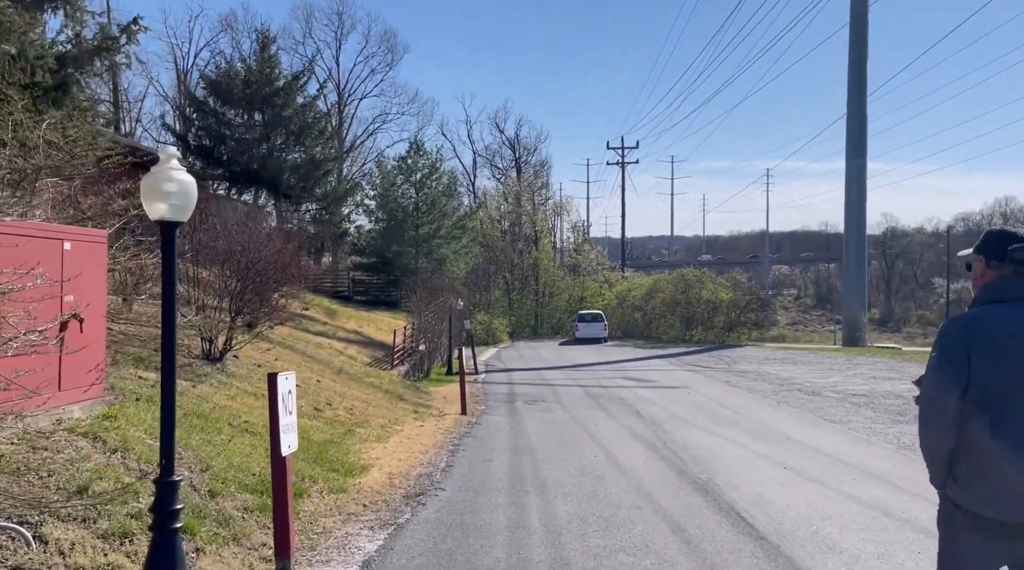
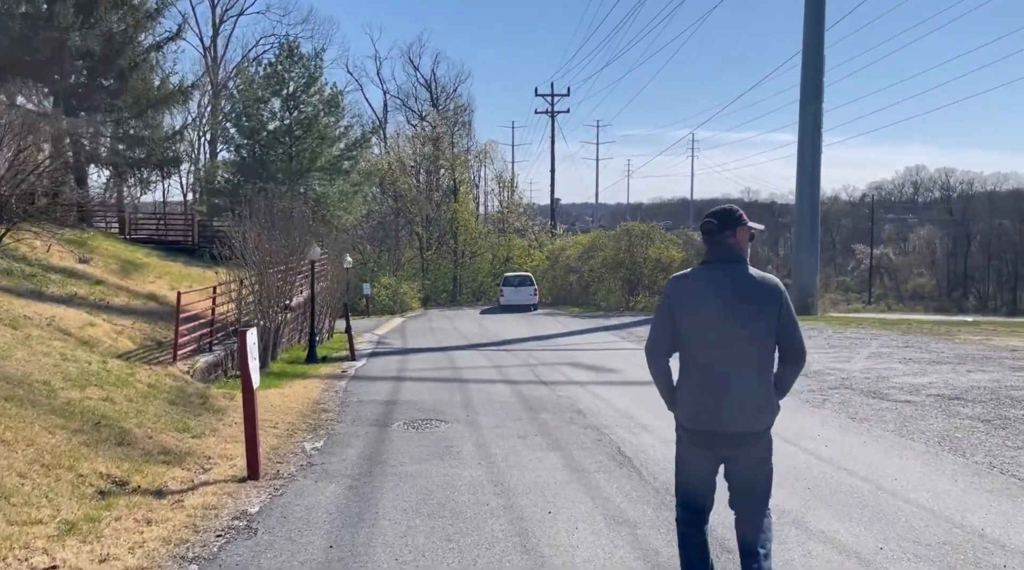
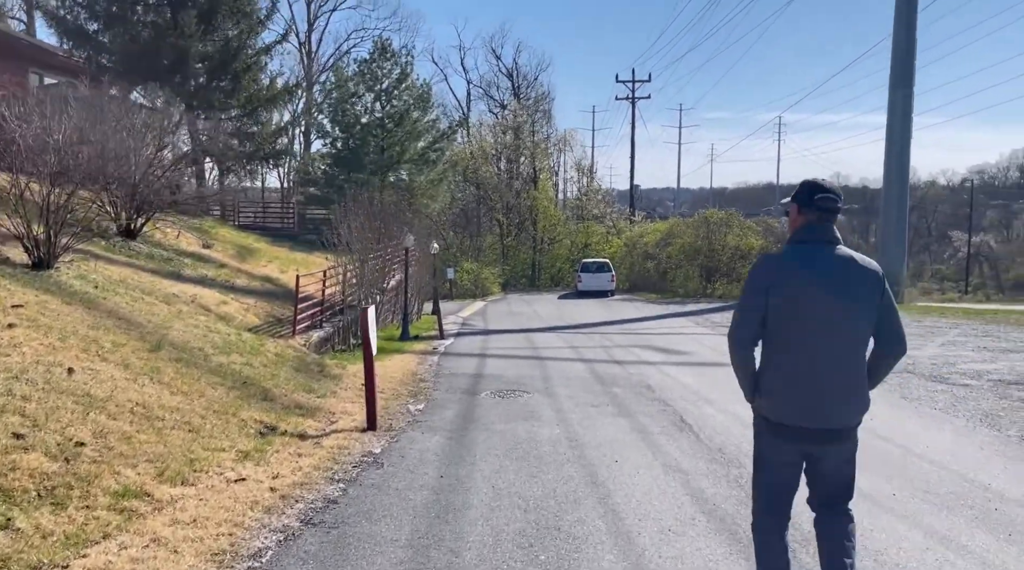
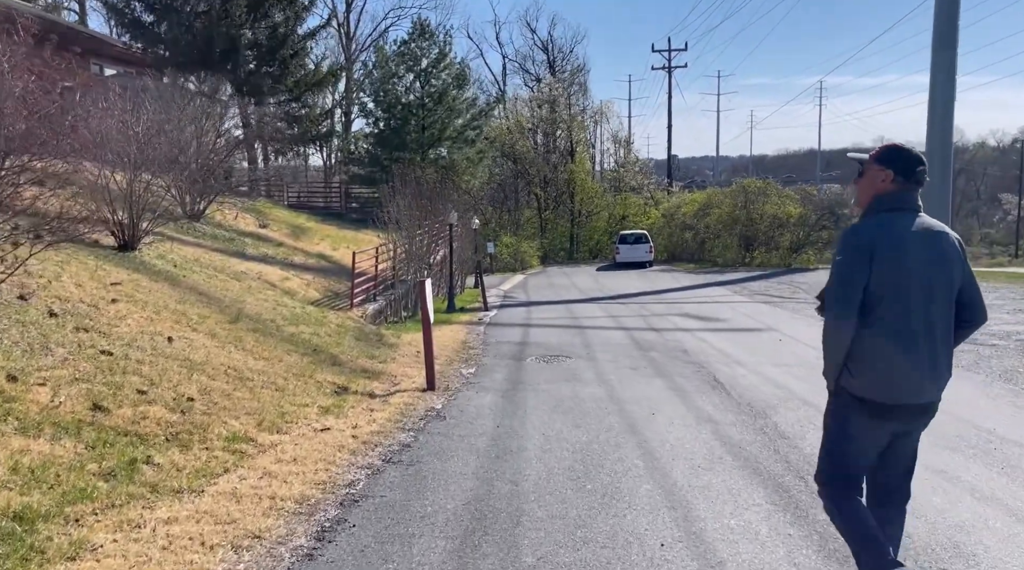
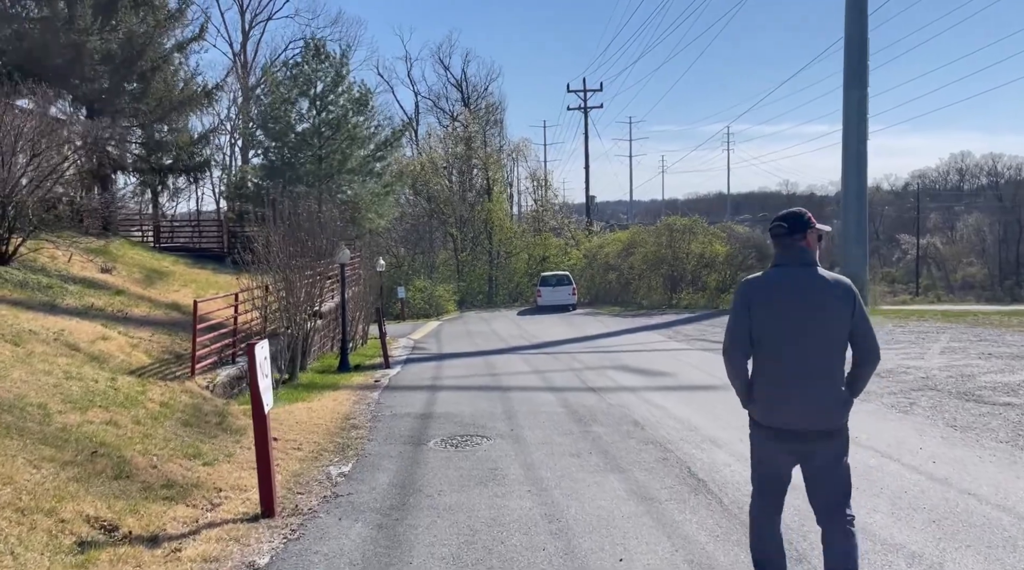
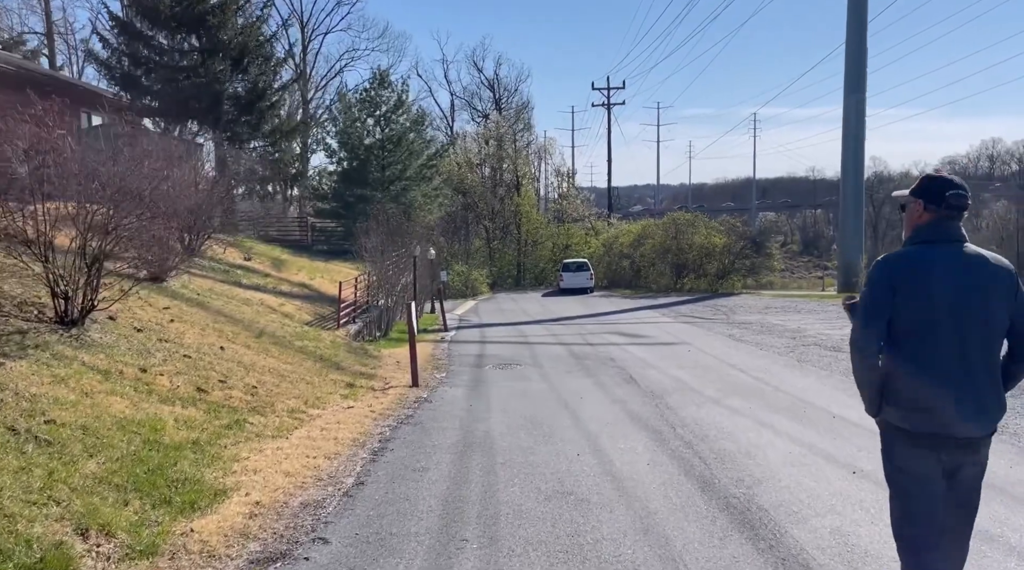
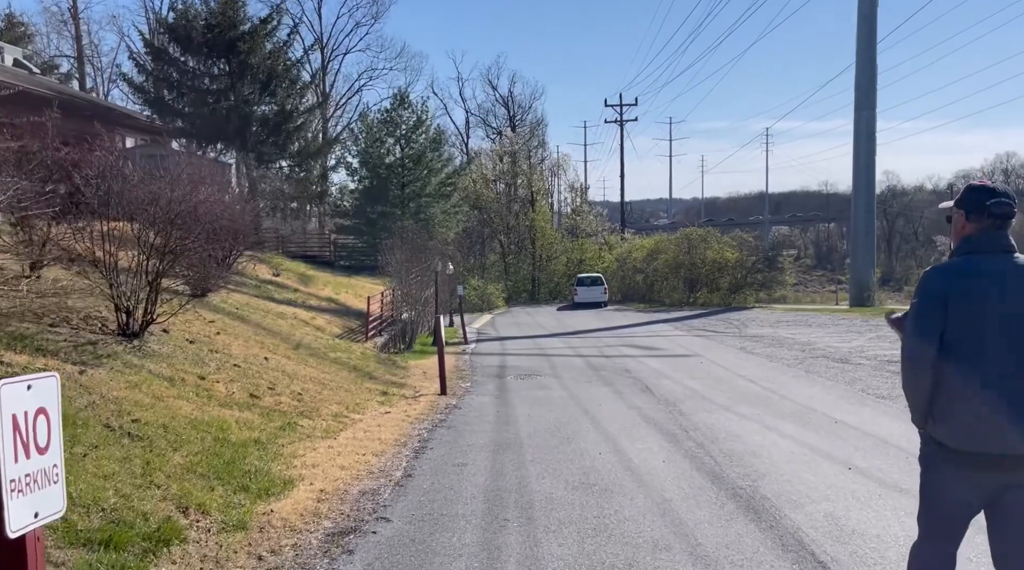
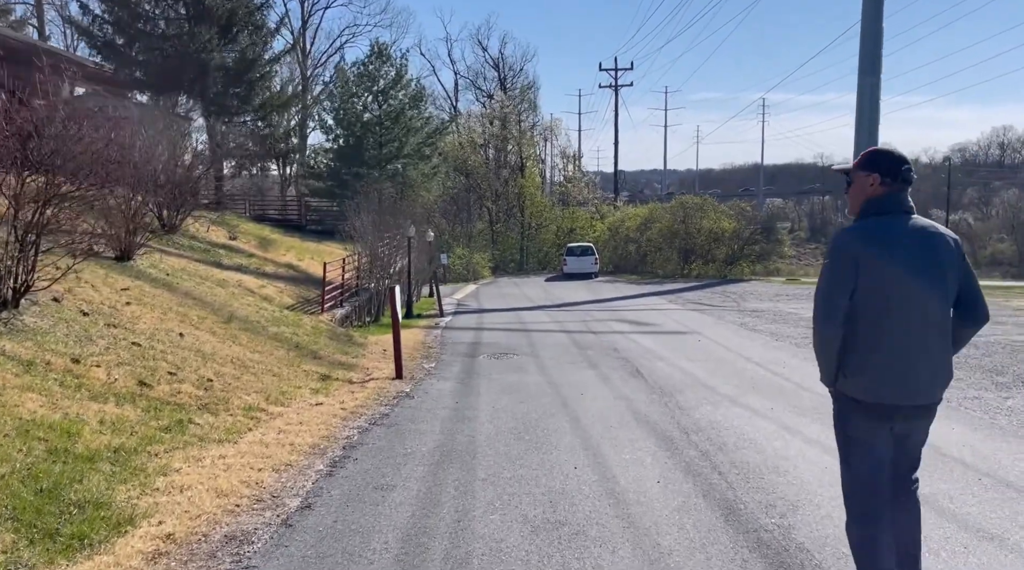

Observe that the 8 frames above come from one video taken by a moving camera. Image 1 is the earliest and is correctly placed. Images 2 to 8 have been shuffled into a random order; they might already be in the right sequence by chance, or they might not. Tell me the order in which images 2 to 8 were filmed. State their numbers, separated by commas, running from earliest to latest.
7, 6, 8, 4, 3, 2, 5
